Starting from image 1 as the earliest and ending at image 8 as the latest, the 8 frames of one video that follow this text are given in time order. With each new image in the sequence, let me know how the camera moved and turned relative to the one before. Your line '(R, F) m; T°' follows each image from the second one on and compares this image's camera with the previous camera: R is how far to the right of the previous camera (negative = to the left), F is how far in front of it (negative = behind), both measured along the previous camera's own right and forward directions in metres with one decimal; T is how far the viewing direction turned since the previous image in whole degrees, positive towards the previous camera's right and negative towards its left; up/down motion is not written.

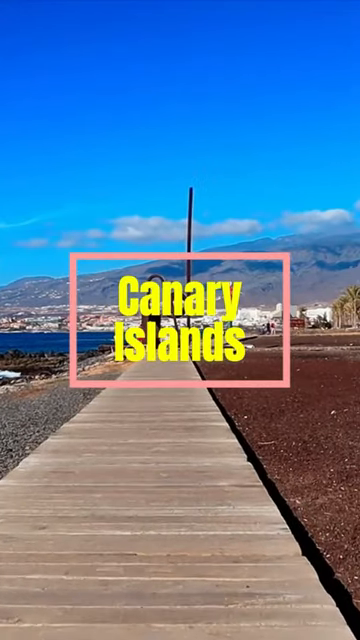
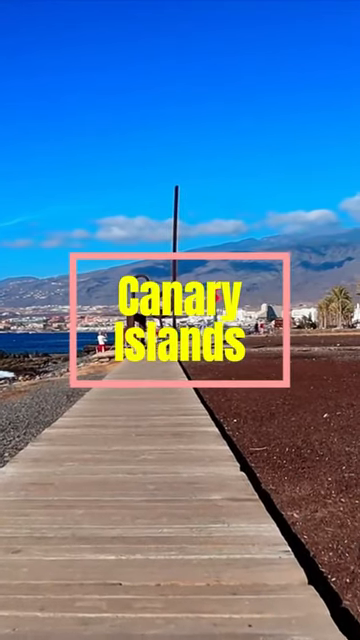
(0.0, +0.5) m; +1°
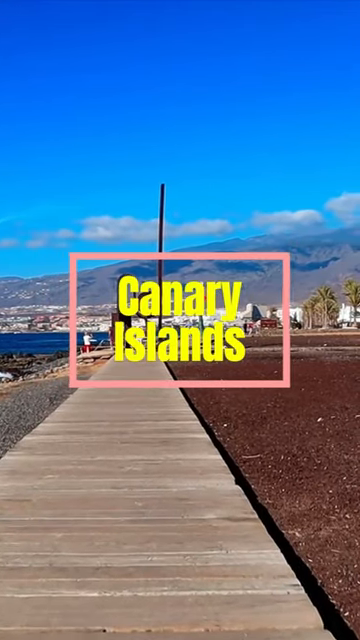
(0.0, +0.6) m; +1°
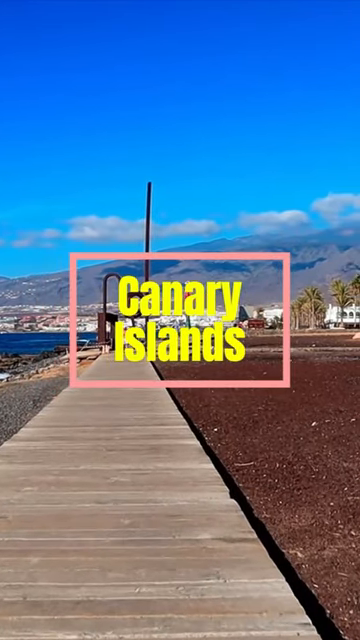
(0.0, +0.6) m; +1°
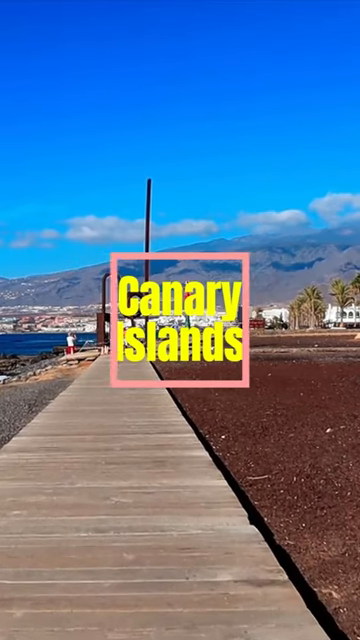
(-0.1, +0.9) m; 0°
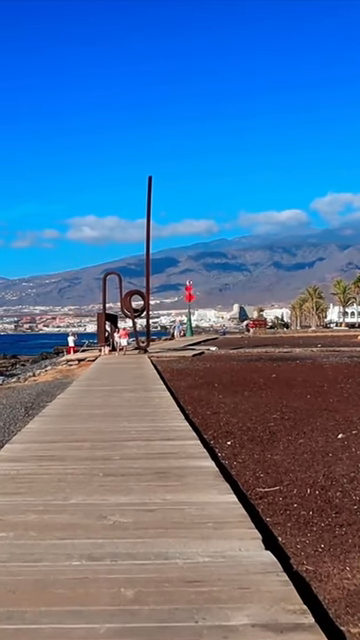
(0.0, +0.7) m; 0°
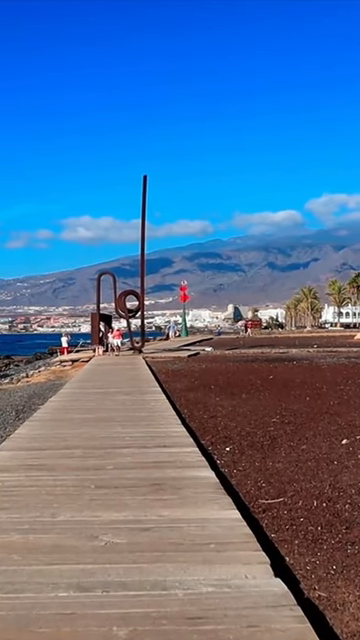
(0.0, +0.5) m; 0°
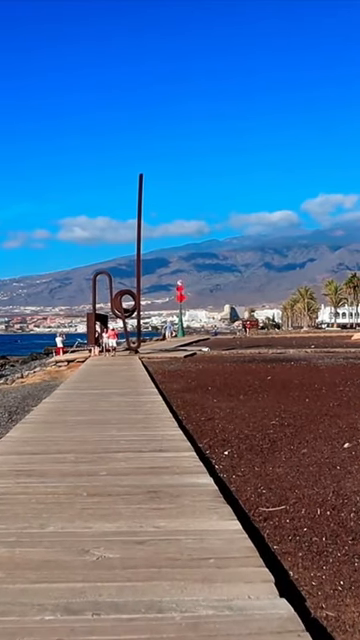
(0.0, +0.3) m; 0°
